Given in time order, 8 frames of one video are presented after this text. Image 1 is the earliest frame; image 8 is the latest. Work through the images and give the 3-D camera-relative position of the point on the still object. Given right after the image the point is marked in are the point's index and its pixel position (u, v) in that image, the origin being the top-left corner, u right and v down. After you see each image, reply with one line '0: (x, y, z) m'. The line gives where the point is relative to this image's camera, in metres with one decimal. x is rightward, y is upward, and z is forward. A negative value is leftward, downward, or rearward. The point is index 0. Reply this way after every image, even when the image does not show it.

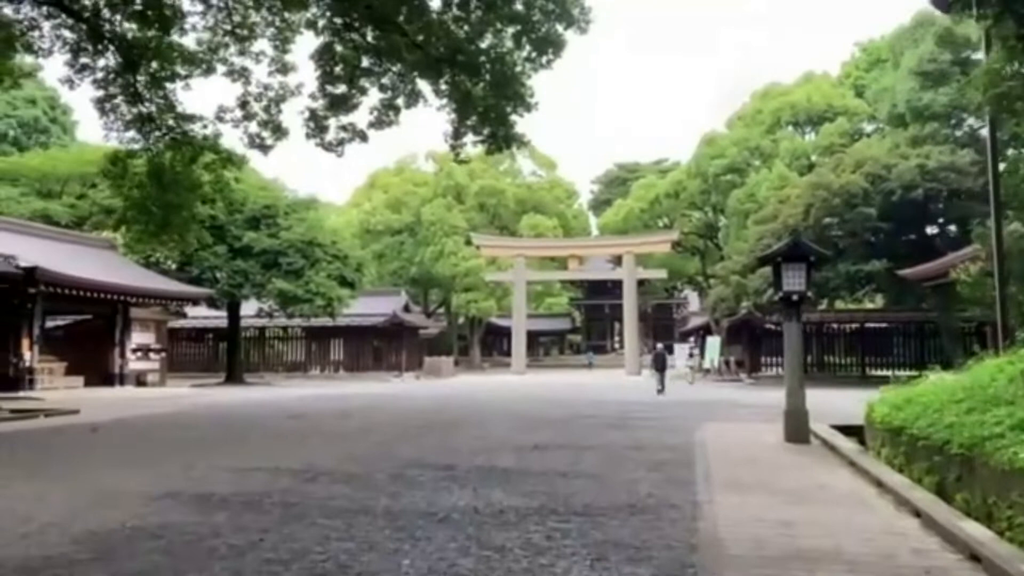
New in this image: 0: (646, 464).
0: (+1.3, -1.7, +9.1) m
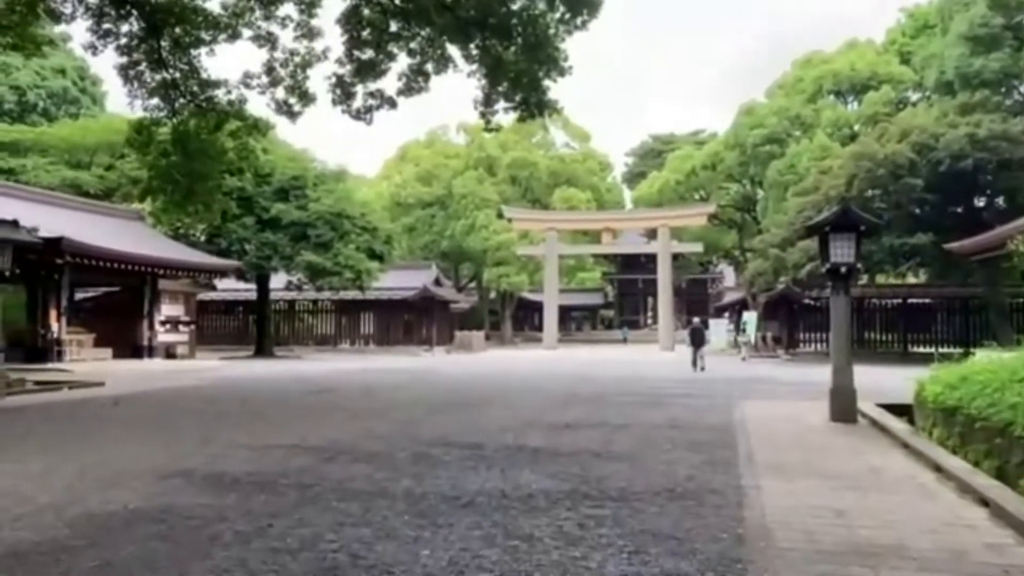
0: (+1.6, -1.4, +8.5) m
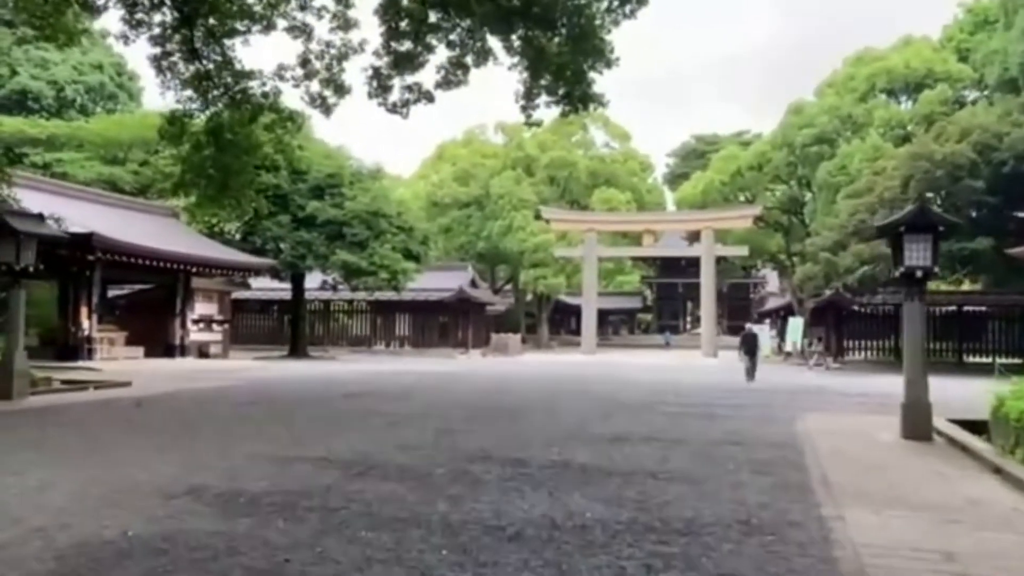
0: (+2.0, -1.5, +7.7) m
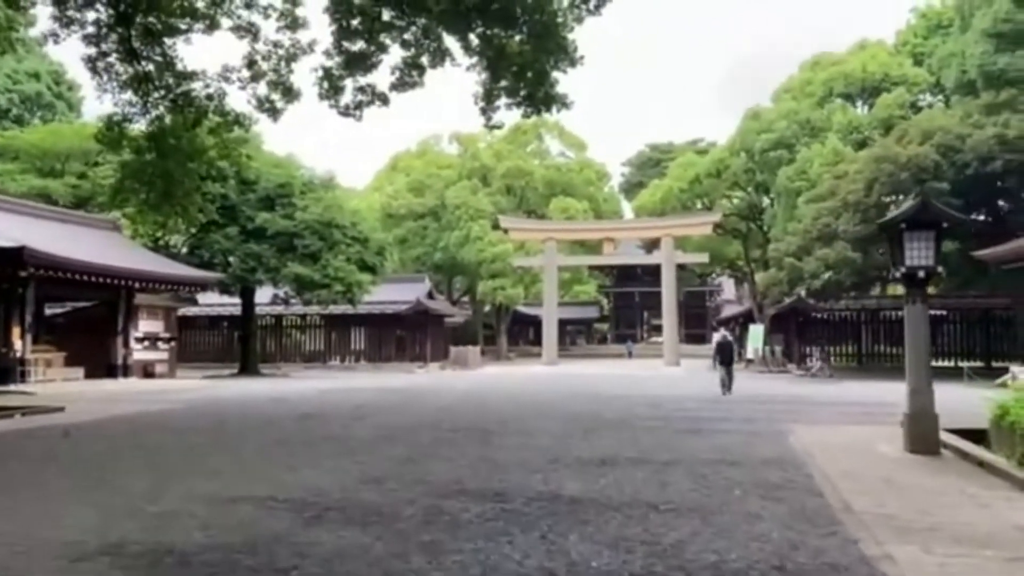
0: (+1.8, -1.5, +6.9) m
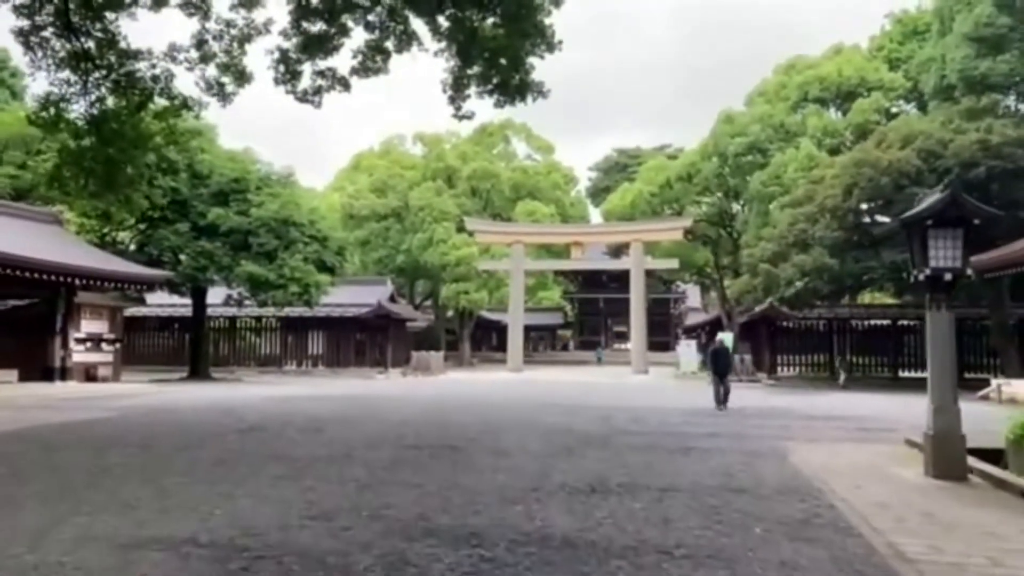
0: (+1.7, -1.5, +5.8) m
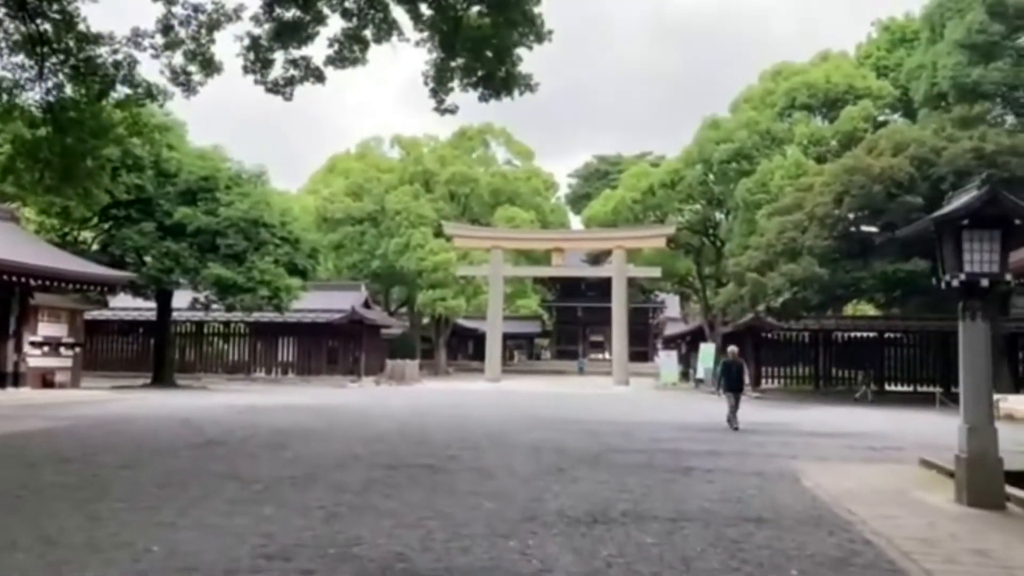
0: (+1.6, -1.5, +5.0) m
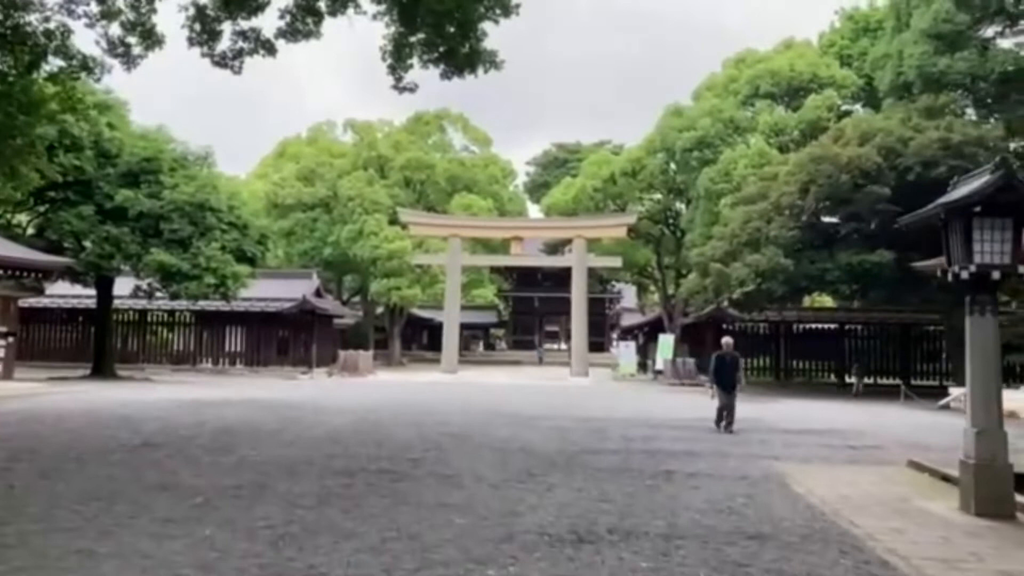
0: (+1.5, -1.5, +4.3) m
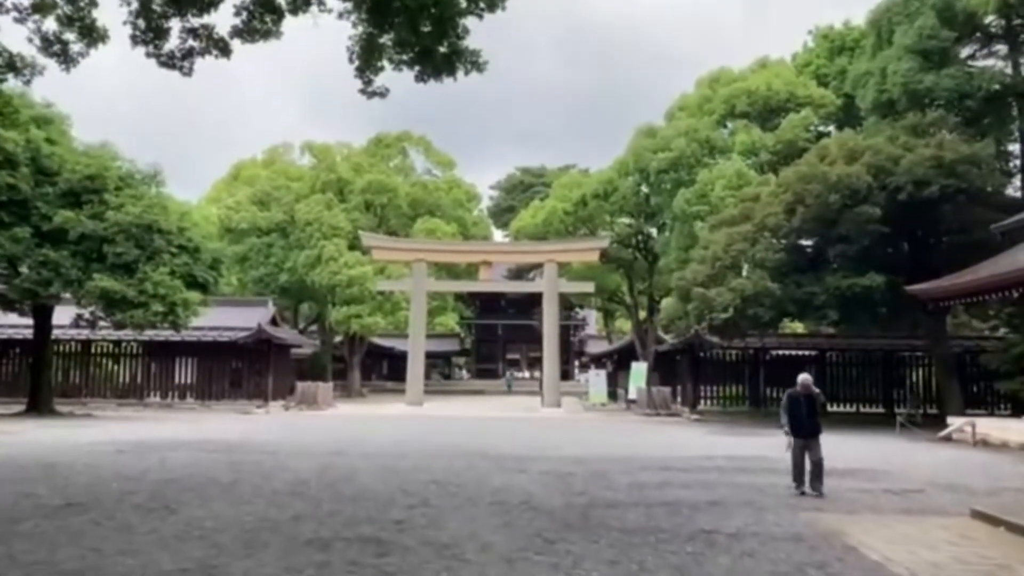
0: (+1.8, -1.5, +2.9) m
